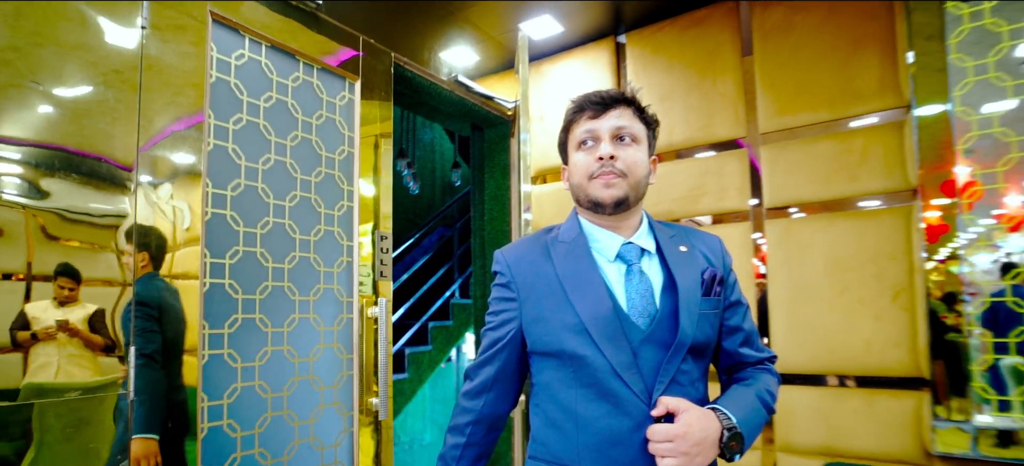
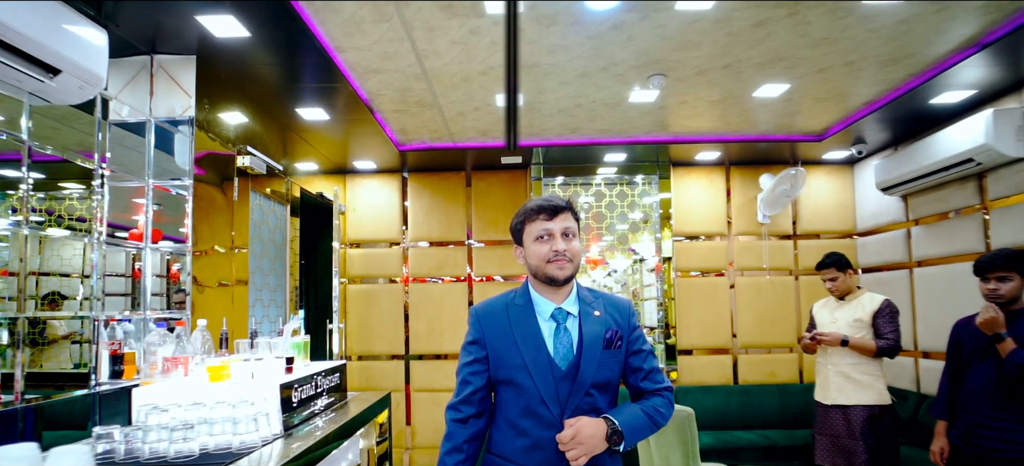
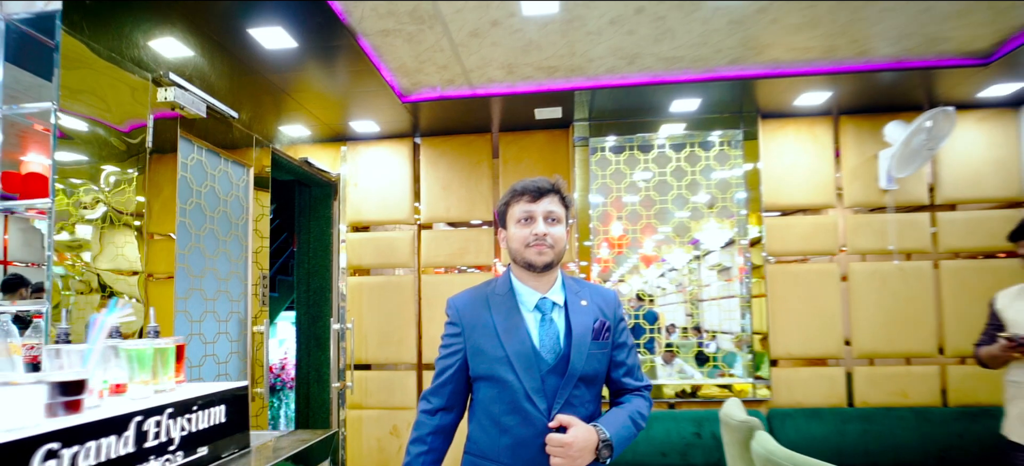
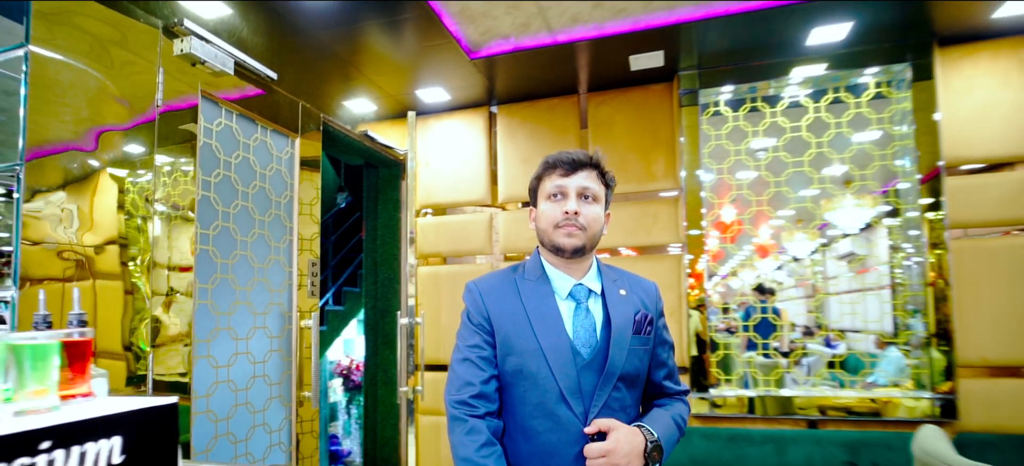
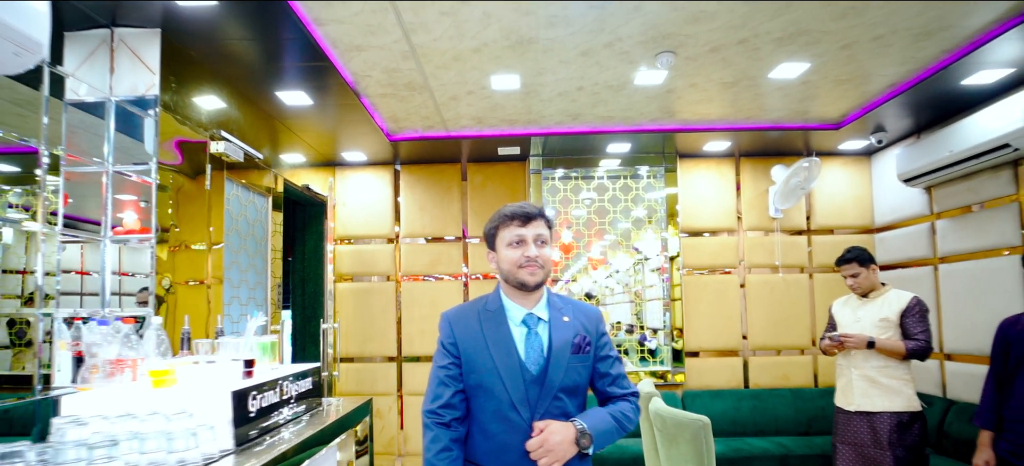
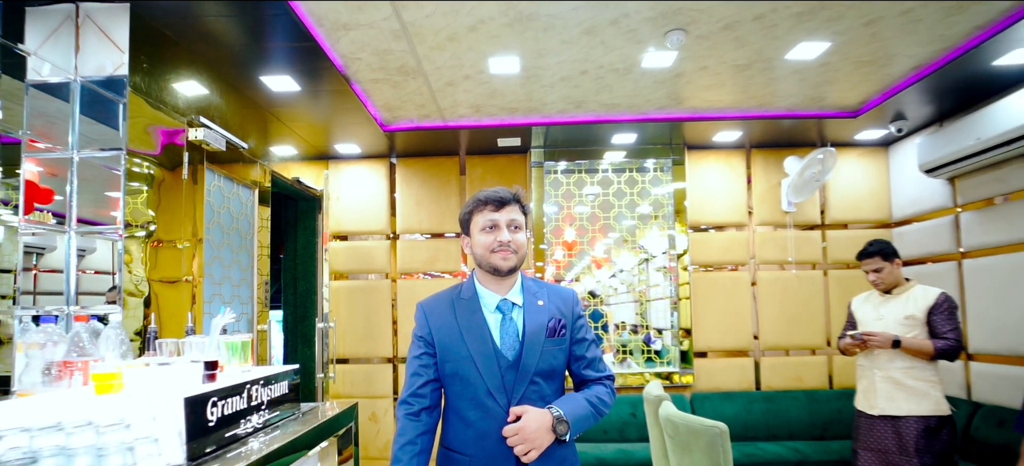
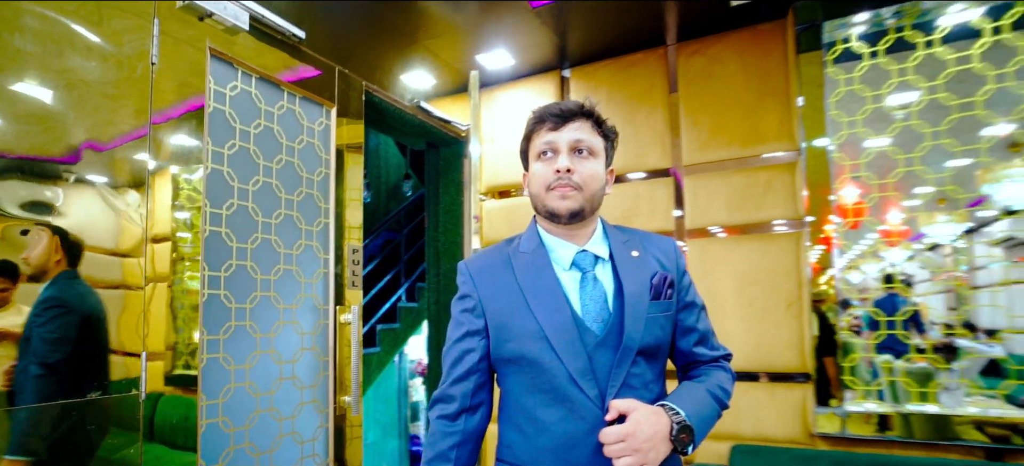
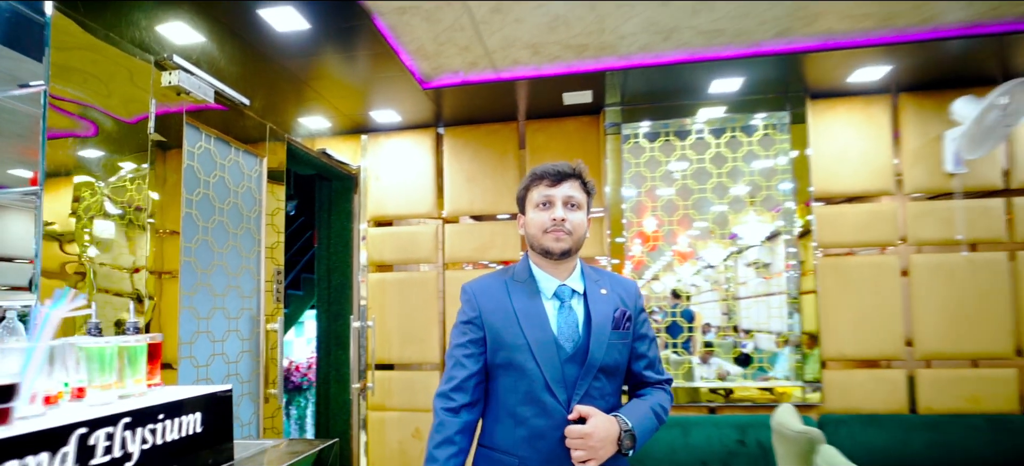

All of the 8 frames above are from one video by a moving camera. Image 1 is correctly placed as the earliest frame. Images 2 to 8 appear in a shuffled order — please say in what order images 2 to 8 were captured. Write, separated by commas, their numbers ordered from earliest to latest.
7, 4, 8, 3, 6, 5, 2
